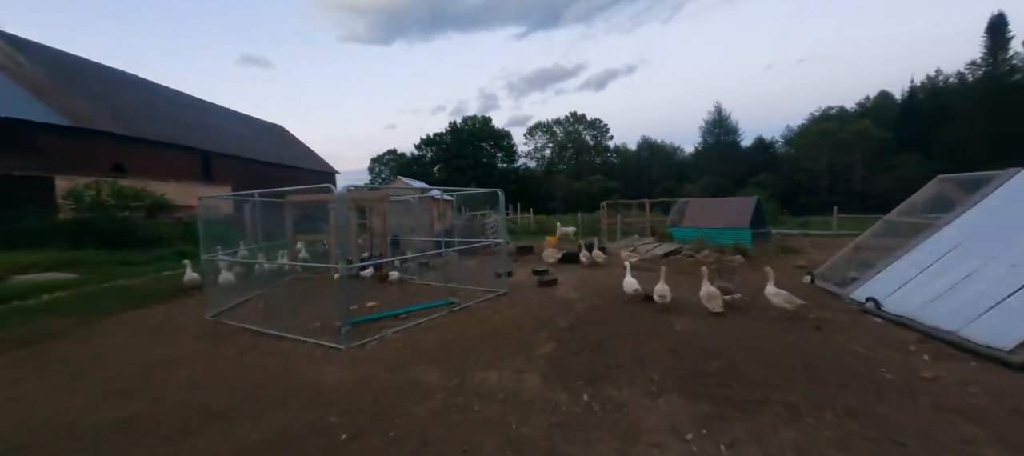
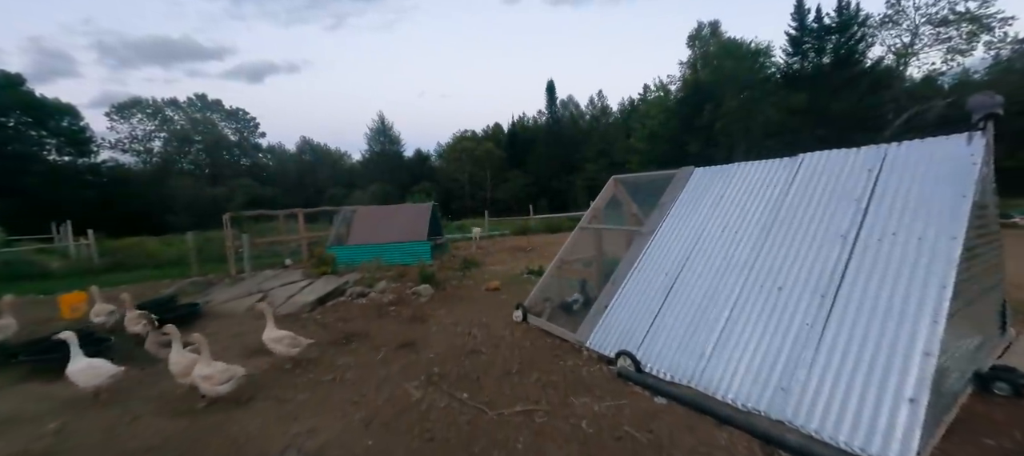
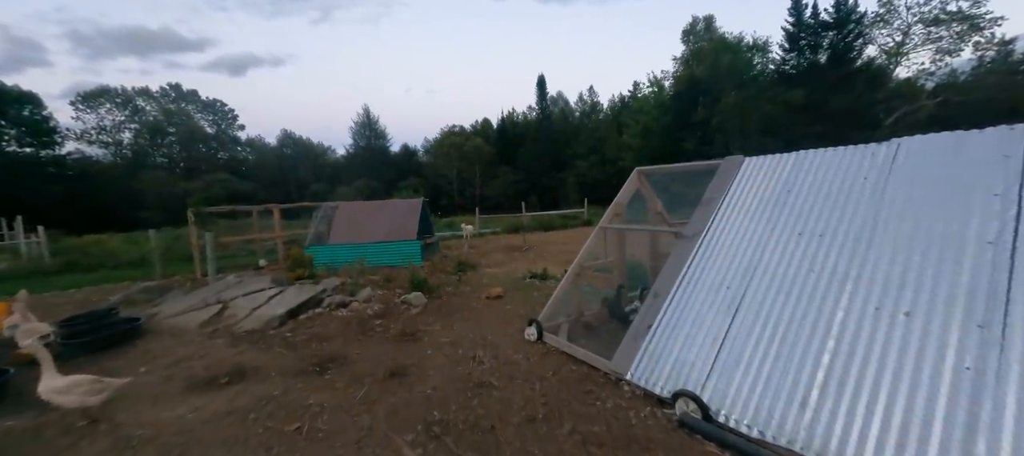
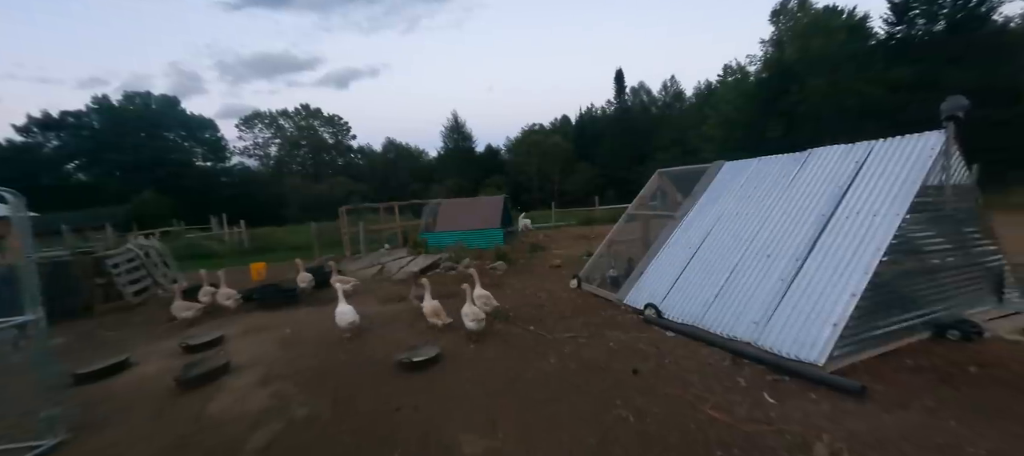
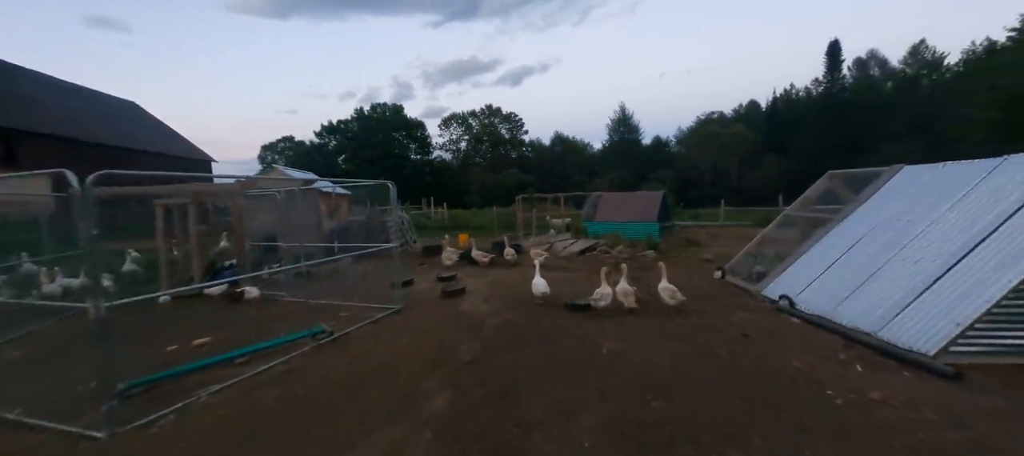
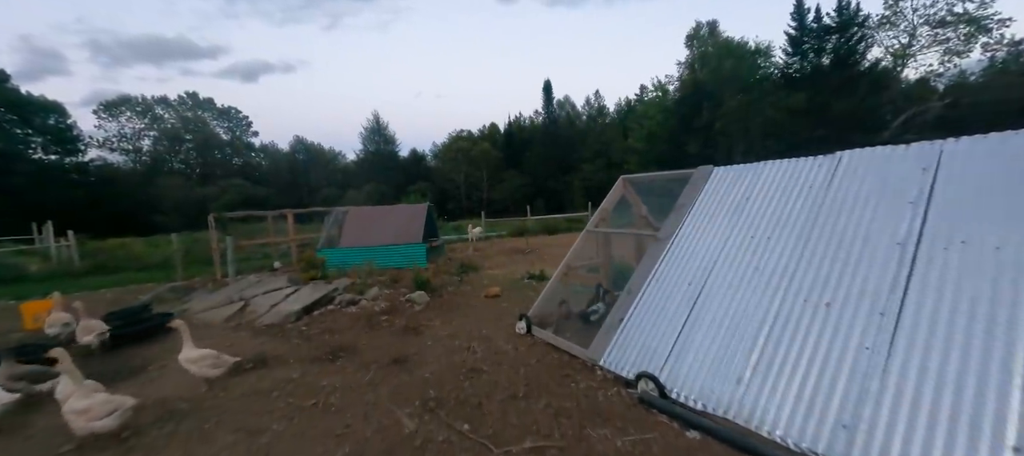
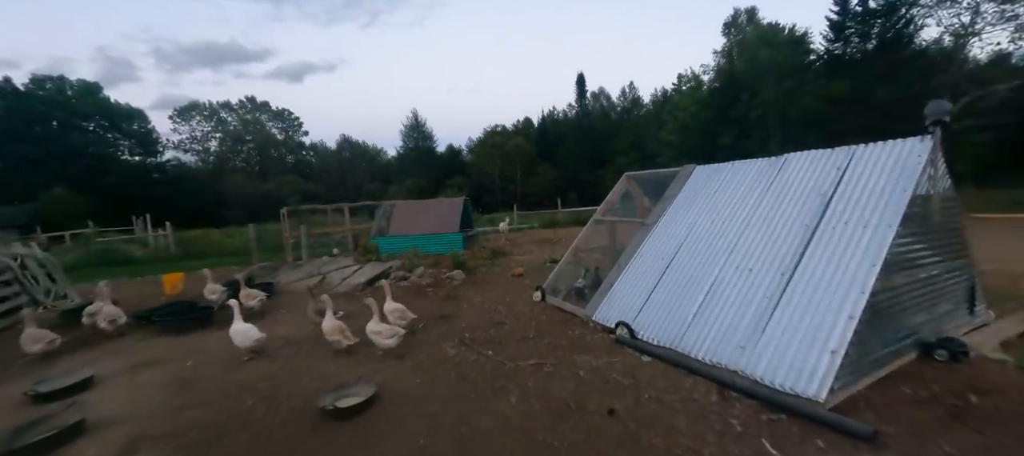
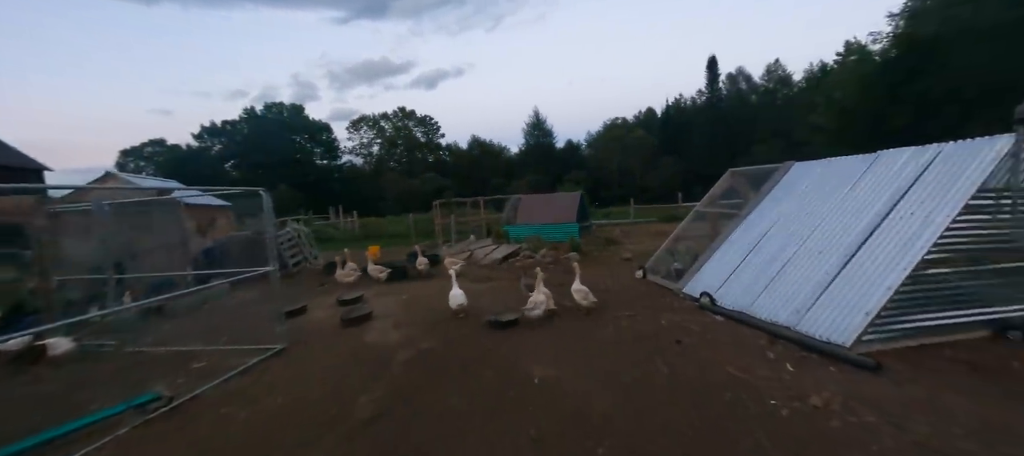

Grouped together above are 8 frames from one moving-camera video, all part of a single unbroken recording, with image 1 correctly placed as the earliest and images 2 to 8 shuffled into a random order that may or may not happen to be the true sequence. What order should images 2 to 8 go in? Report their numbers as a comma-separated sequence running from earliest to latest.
5, 8, 4, 7, 2, 6, 3
